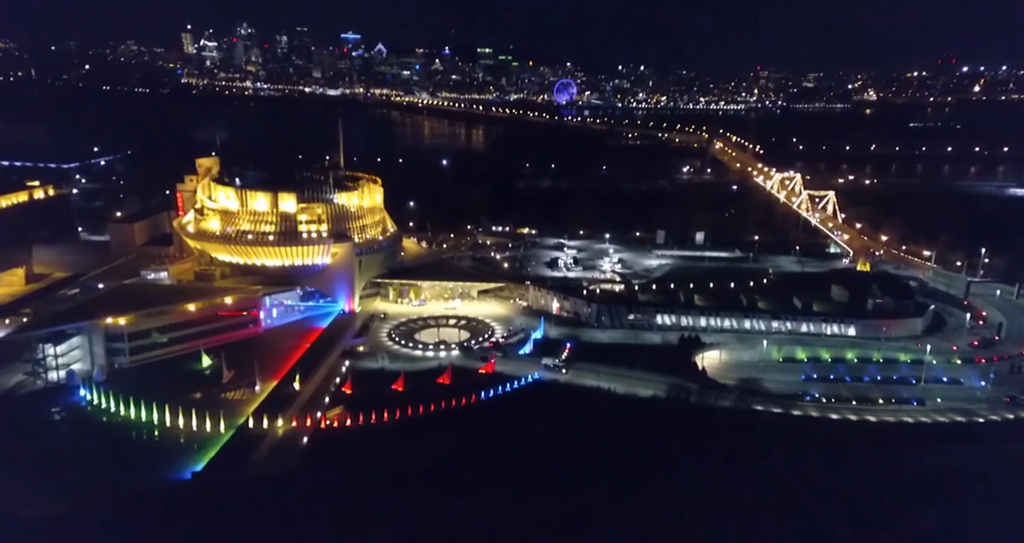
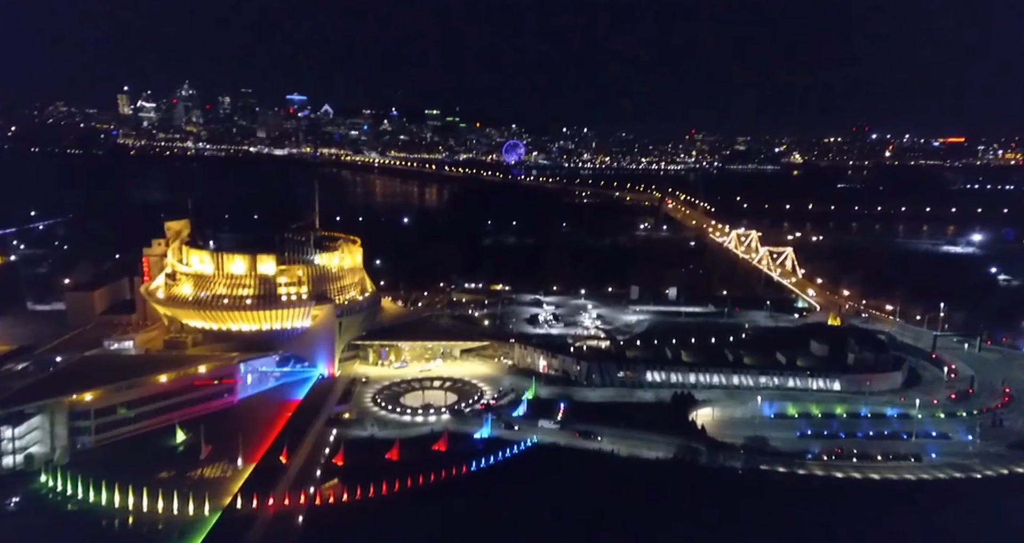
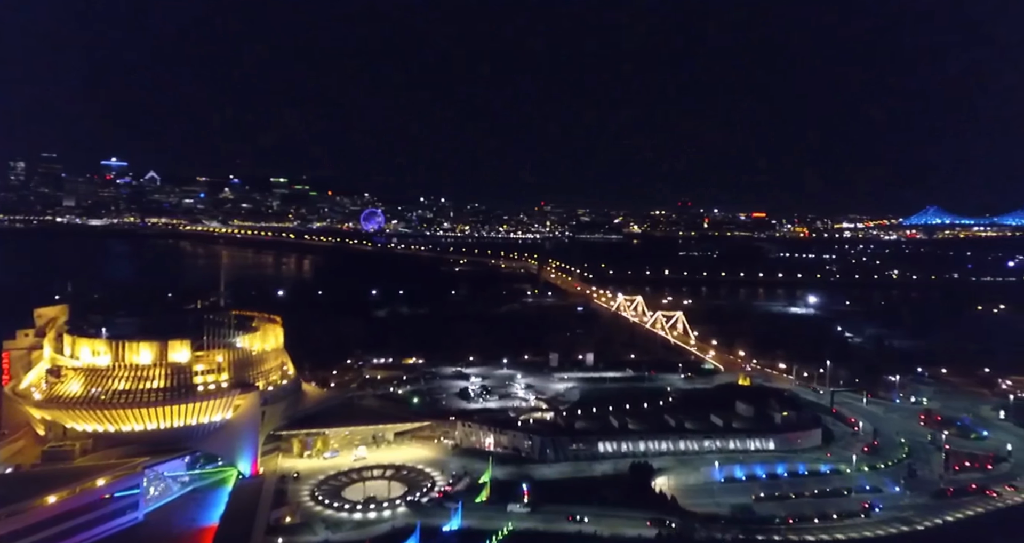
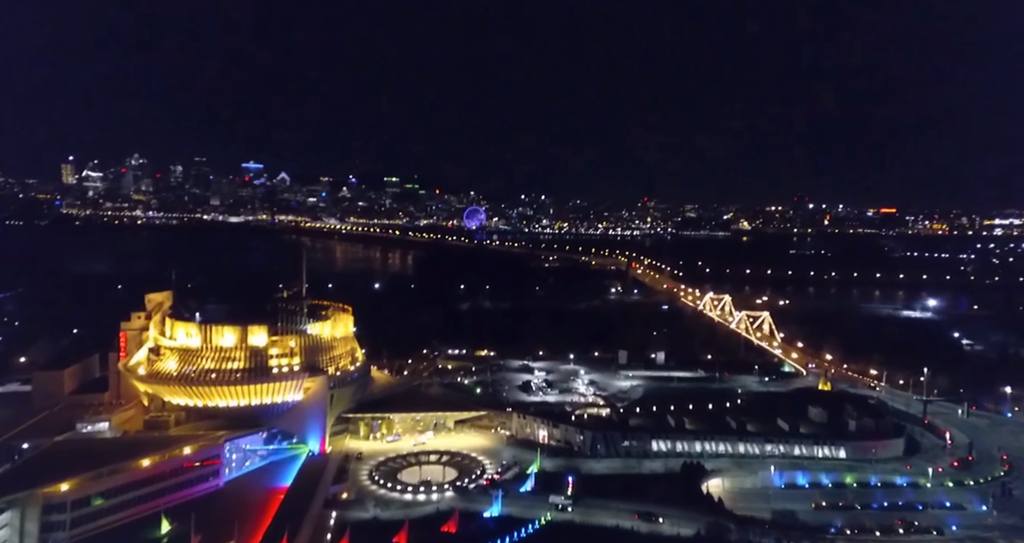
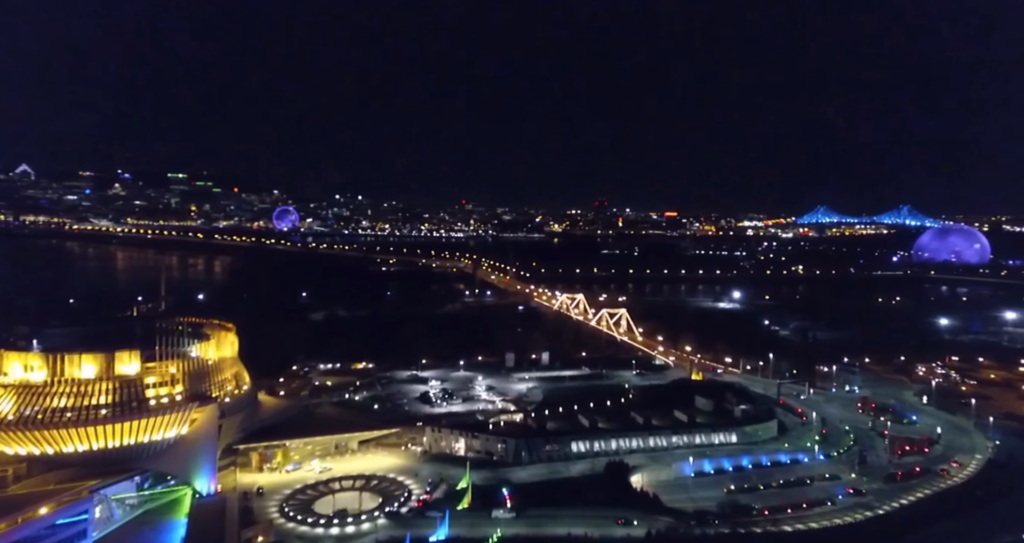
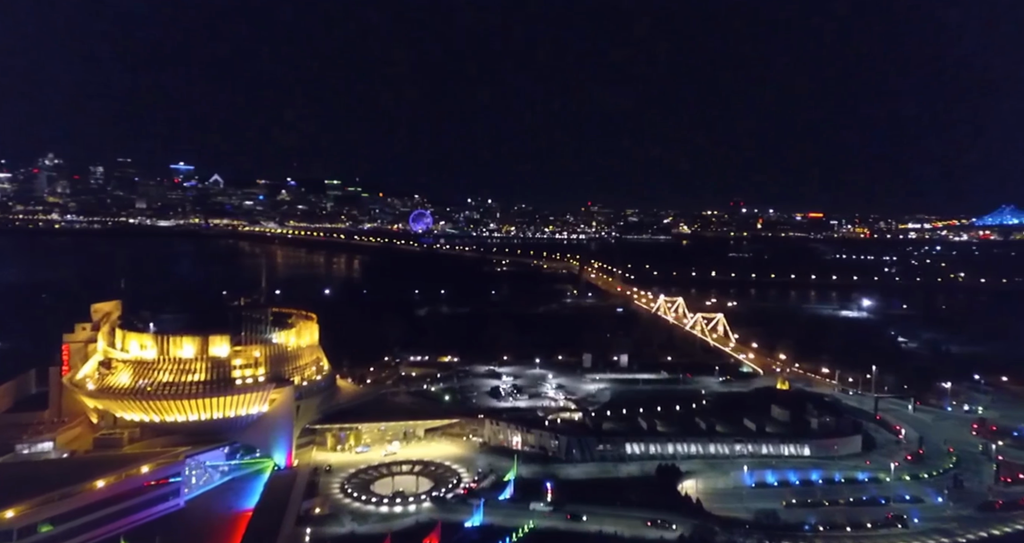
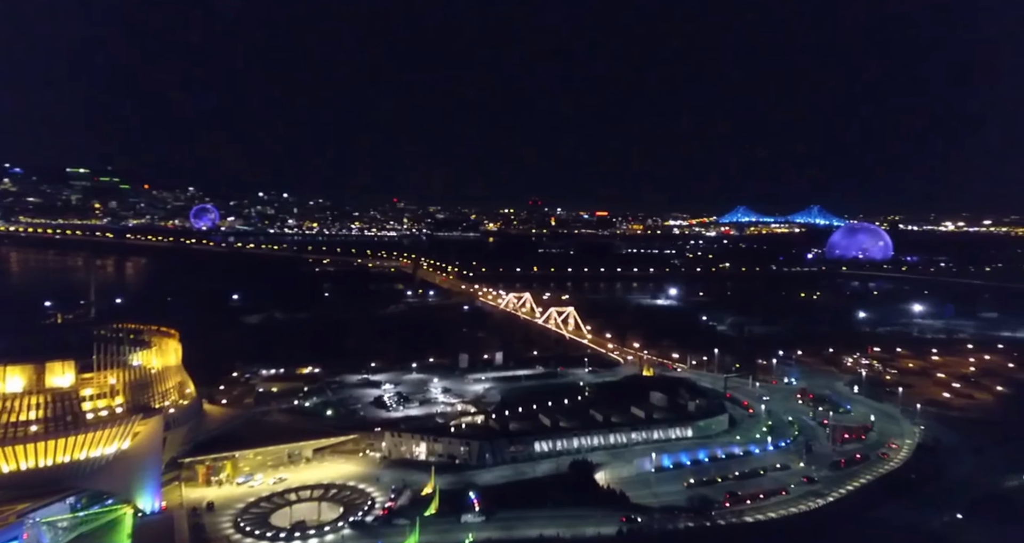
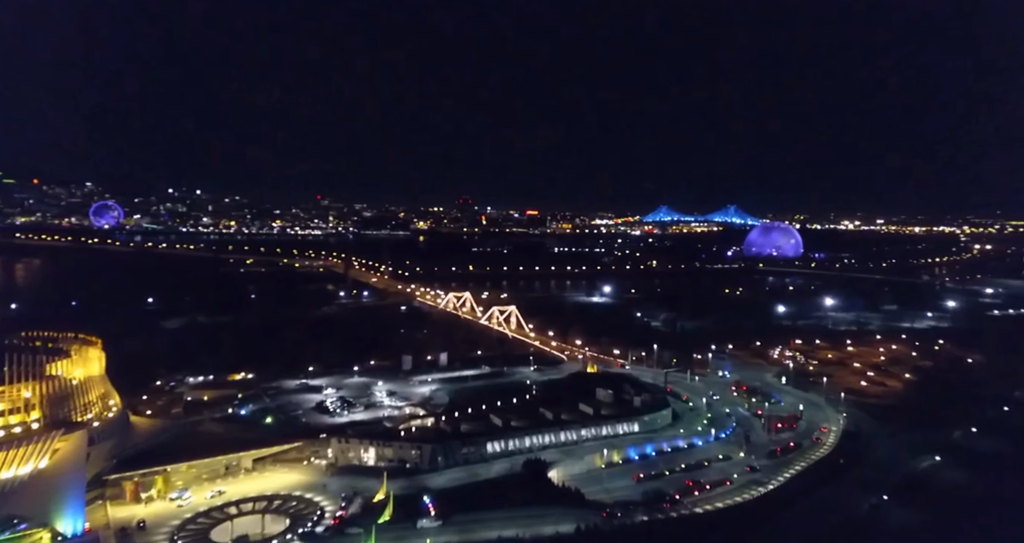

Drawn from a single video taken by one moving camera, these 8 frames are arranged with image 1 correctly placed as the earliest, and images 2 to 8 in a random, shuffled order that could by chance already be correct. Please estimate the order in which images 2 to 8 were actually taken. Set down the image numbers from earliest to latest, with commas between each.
2, 4, 6, 3, 5, 7, 8
